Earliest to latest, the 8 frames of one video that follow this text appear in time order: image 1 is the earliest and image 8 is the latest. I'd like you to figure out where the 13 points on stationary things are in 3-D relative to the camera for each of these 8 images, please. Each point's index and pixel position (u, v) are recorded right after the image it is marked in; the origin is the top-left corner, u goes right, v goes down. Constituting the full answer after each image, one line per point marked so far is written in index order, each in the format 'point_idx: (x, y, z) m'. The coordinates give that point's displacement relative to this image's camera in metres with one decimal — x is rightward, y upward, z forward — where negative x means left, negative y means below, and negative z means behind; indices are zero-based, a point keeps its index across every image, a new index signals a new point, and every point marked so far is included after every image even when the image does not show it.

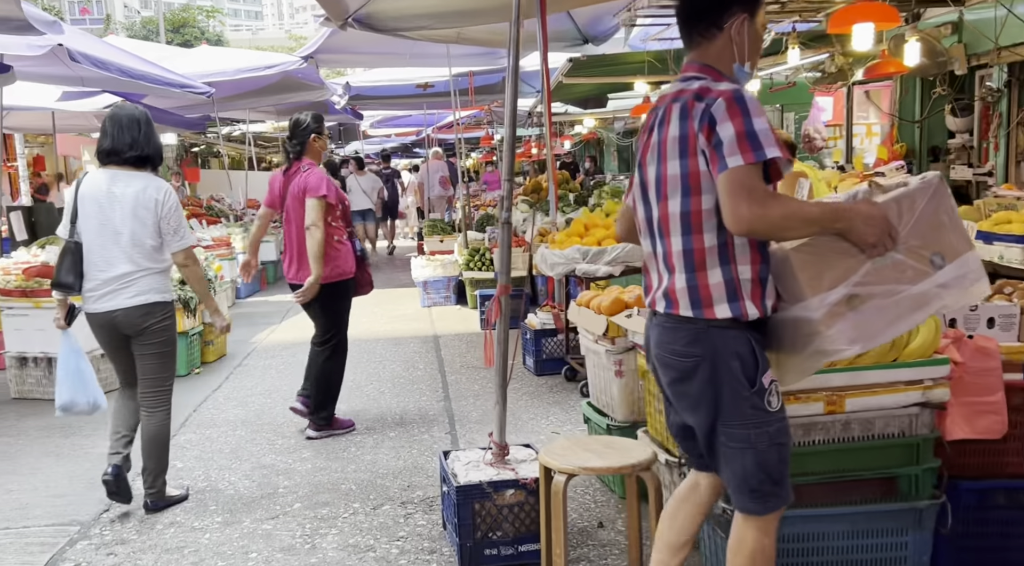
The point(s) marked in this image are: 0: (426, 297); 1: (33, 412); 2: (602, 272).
0: (-0.9, -0.1, +10.2) m
1: (-3.1, -0.9, +6.5) m
2: (+0.6, +0.1, +5.7) m
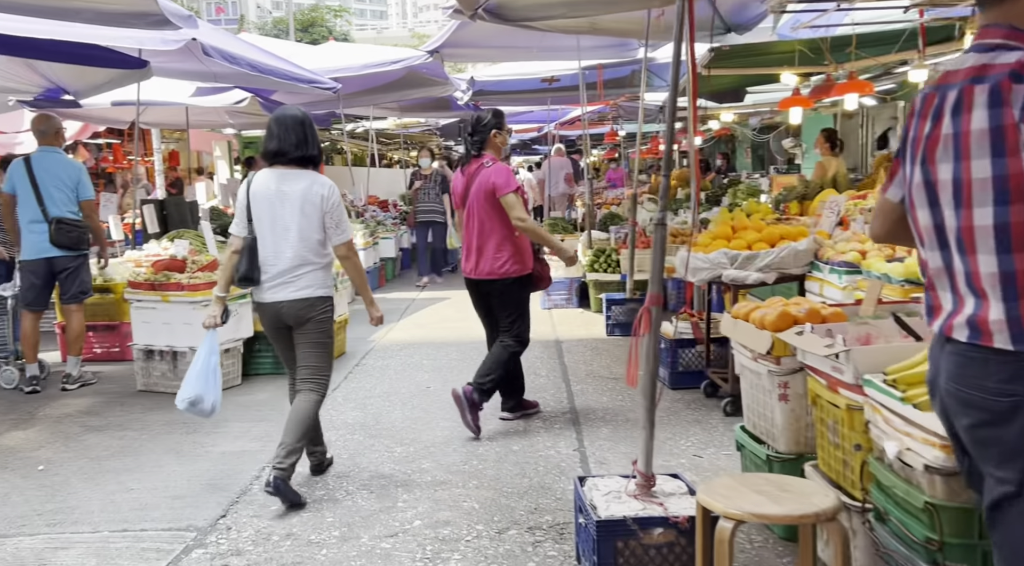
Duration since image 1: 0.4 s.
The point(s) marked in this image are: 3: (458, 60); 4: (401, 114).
0: (+0.4, -0.2, +9.8) m
1: (-2.3, -0.8, +6.5) m
2: (+1.3, 0.0, +5.2) m
3: (-0.6, +2.8, +12.3) m
4: (-1.9, +2.9, +17.2) m
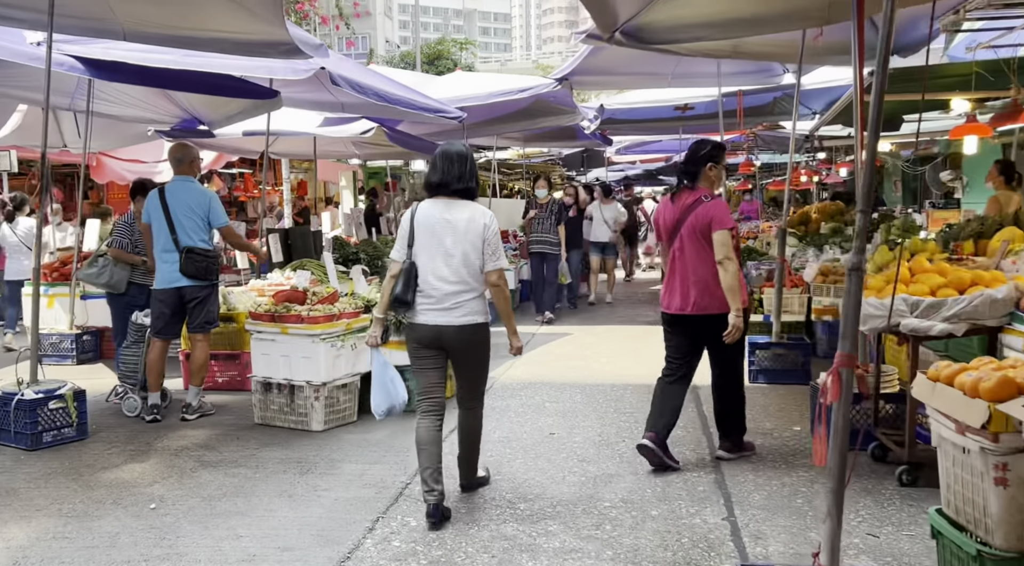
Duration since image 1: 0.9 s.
0: (+1.6, -0.5, +9.2) m
1: (-1.5, -1.0, +6.2) m
2: (+1.9, -0.2, +4.5) m
3: (+1.0, +2.3, +11.9) m
4: (+0.2, +2.4, +16.9) m
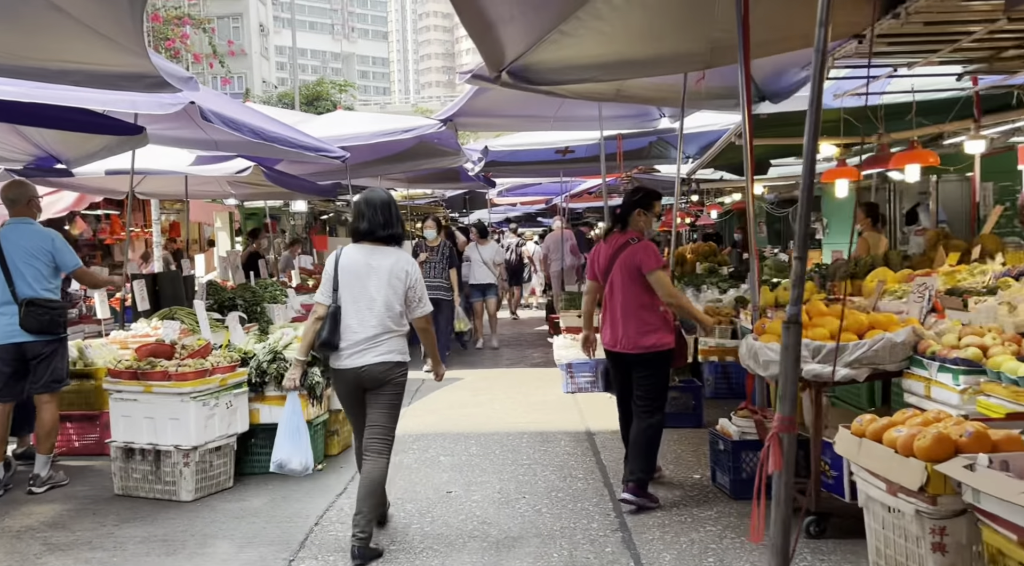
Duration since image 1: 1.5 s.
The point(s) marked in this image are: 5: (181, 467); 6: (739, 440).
0: (+0.5, -0.9, +9.0) m
1: (-2.1, -1.3, +5.7) m
2: (+1.5, -0.4, +4.4) m
3: (-0.4, +1.8, +11.7) m
4: (-1.7, +1.6, +16.6) m
5: (-1.9, -1.1, +5.8) m
6: (+1.2, -0.8, +5.4) m
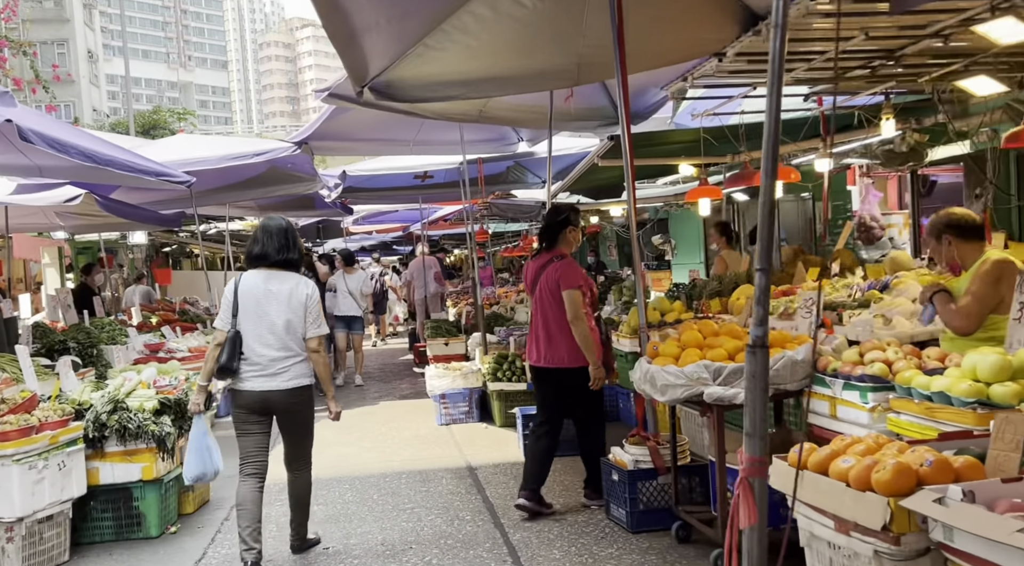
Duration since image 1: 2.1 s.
0: (-0.6, -1.2, +8.6) m
1: (-2.7, -1.5, +4.9) m
2: (+1.0, -0.5, +4.2) m
3: (-2.0, +1.5, +11.1) m
4: (-4.1, +1.1, +15.8) m
5: (-2.6, -1.3, +5.0) m
6: (+0.6, -1.0, +5.1) m
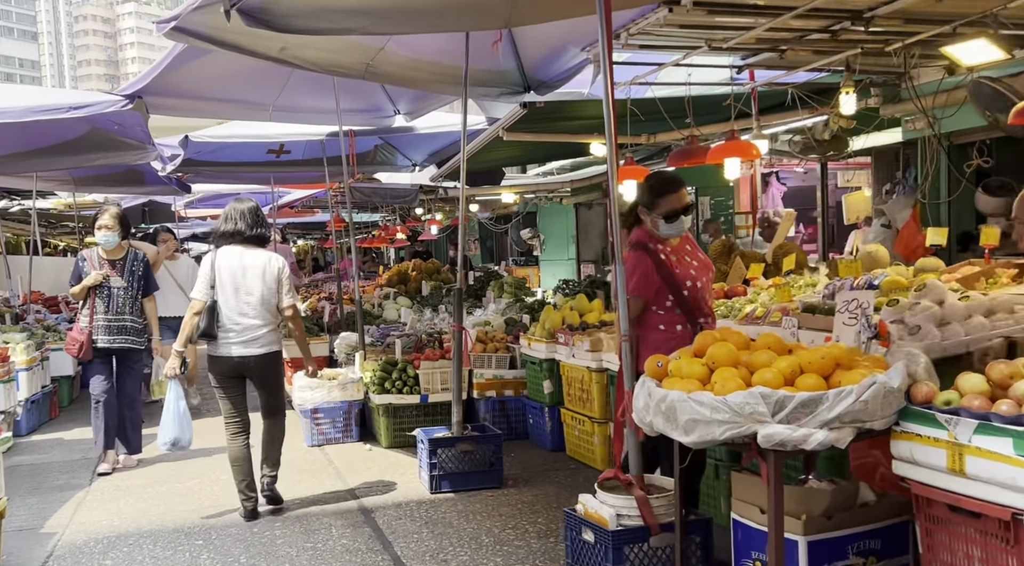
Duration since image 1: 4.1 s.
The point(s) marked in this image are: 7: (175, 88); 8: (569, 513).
0: (-1.4, -1.1, +7.0) m
1: (-2.9, -1.4, +2.9) m
2: (+0.9, -0.5, +2.9) m
3: (-3.2, +1.6, +9.2) m
4: (-6.0, +1.3, +13.5) m
5: (-2.8, -1.2, +3.2) m
6: (+0.4, -0.9, +3.7) m
7: (-3.1, +1.8, +9.1) m
8: (+0.2, -0.9, +4.0) m
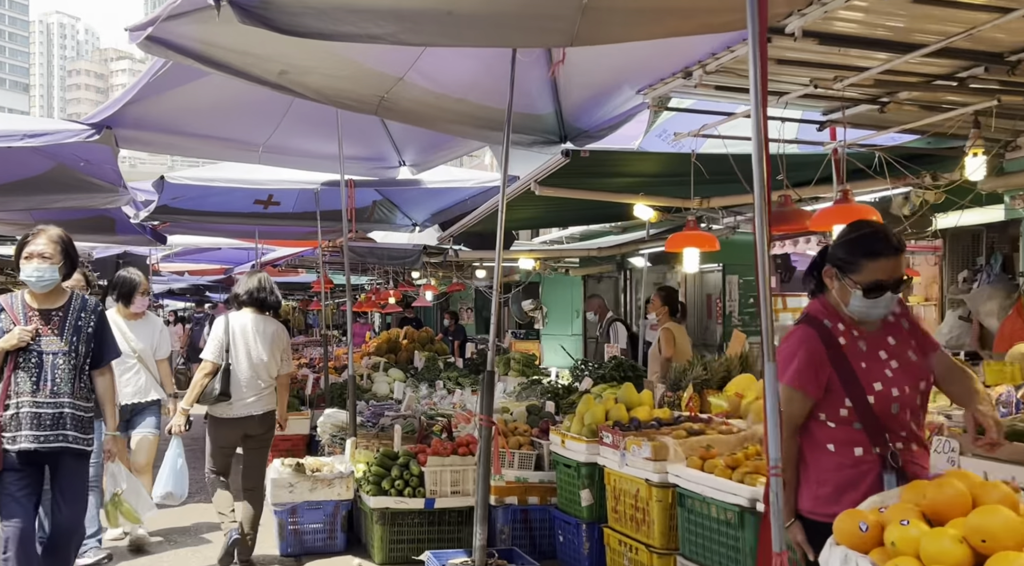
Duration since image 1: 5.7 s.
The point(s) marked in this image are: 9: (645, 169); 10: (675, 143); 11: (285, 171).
0: (-1.2, -1.5, +5.6) m
1: (-2.6, -1.5, +1.5) m
2: (+1.2, -0.7, +1.6) m
3: (-3.0, +1.1, +8.0) m
4: (-5.9, +0.6, +12.1) m
5: (-2.5, -1.3, +1.7) m
6: (+0.6, -1.2, +2.3) m
7: (-2.8, +1.3, +7.8) m
8: (+0.5, -1.2, +2.6) m
9: (+0.9, +0.8, +7.0) m
10: (+1.1, +0.9, +6.6) m
11: (-2.2, +1.1, +9.4) m
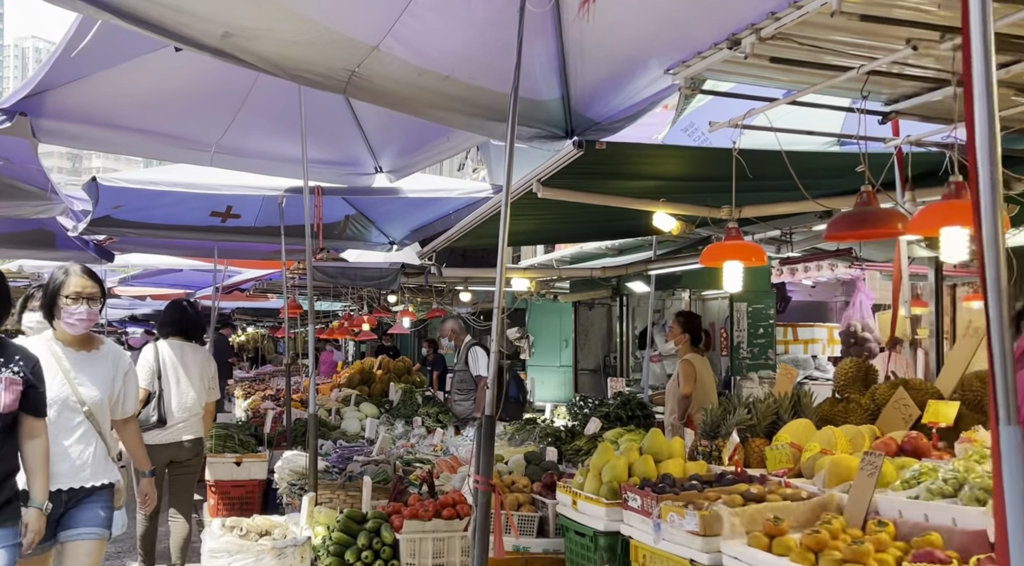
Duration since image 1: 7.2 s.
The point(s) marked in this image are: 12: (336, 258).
0: (-1.2, -1.6, +4.3) m
1: (-2.6, -1.4, +0.1) m
2: (+1.3, -0.7, +0.4) m
3: (-3.0, +1.0, +6.7) m
4: (-6.0, +0.4, +10.8) m
5: (-2.4, -1.2, +0.4) m
6: (+0.7, -1.2, +1.1) m
7: (-2.9, +1.2, +6.6) m
8: (+0.5, -1.2, +1.4) m
9: (+0.9, +0.7, +5.8) m
10: (+1.1, +0.8, +5.4) m
11: (-2.2, +0.9, +8.1) m
12: (-1.9, +0.3, +10.9) m
